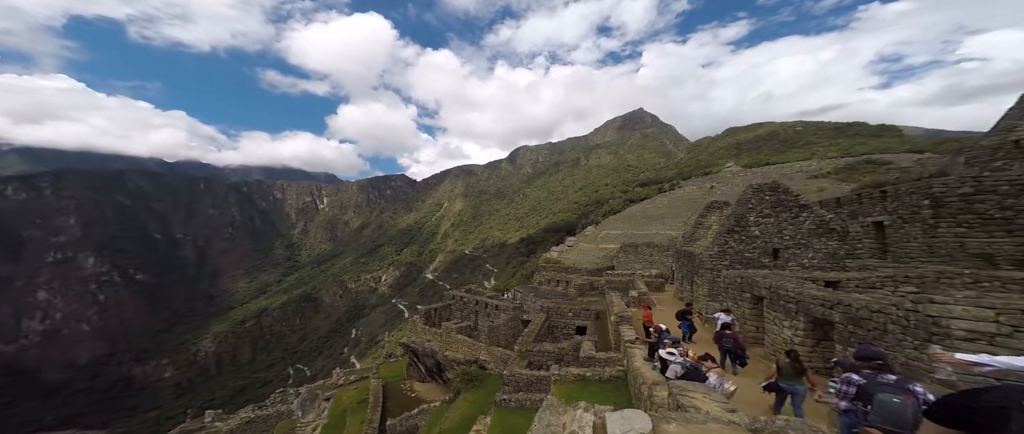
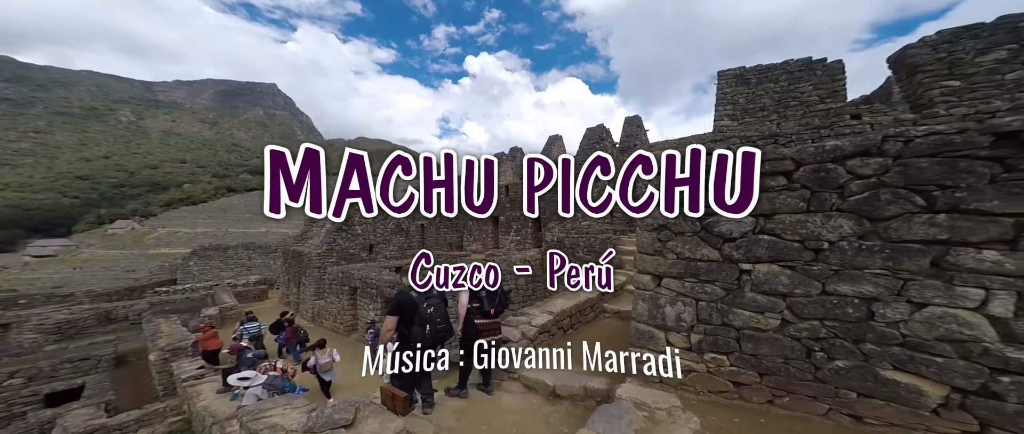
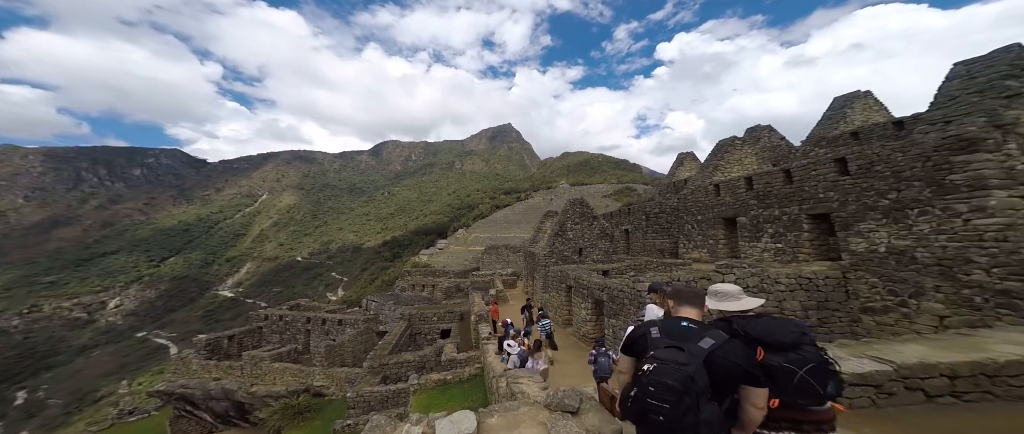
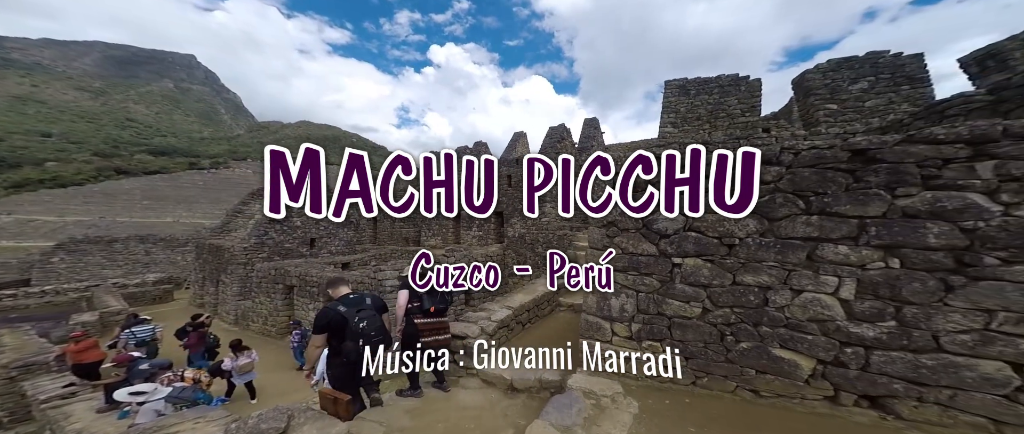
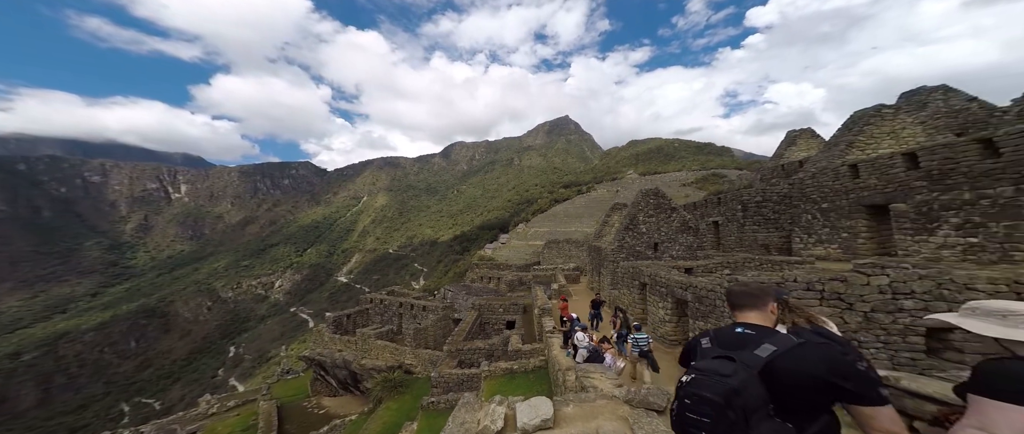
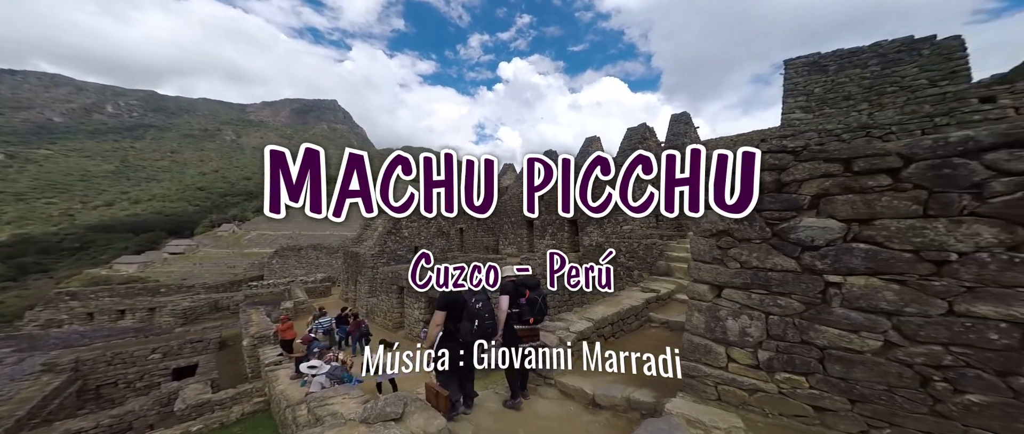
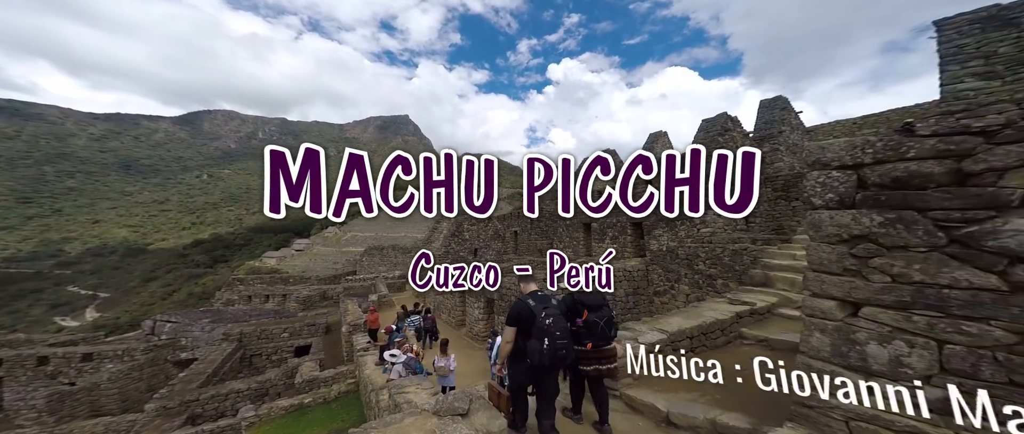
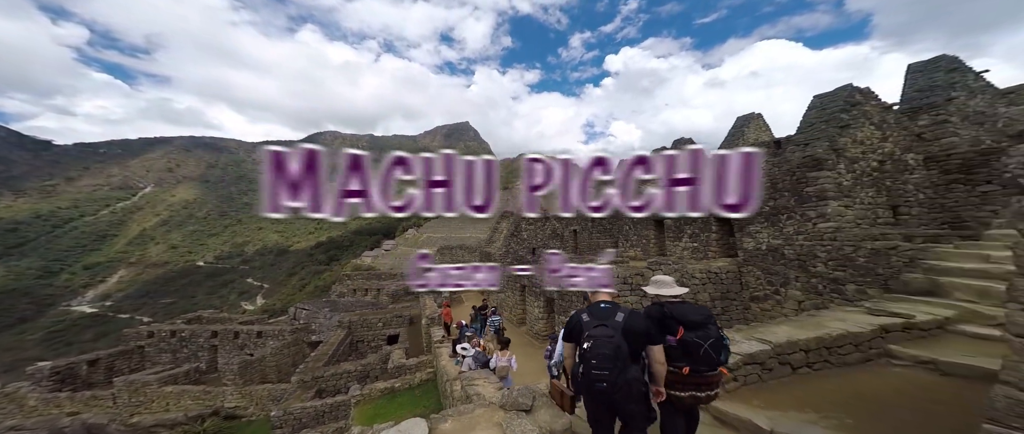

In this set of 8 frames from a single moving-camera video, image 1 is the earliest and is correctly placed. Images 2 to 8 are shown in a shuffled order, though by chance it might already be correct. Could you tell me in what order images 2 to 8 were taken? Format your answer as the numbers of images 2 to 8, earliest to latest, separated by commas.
5, 3, 8, 7, 6, 2, 4
